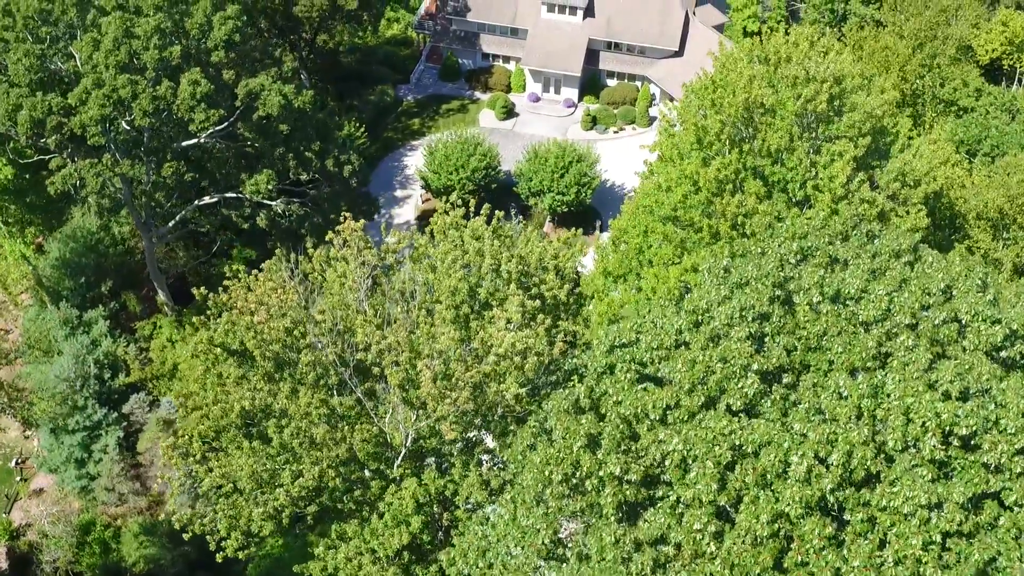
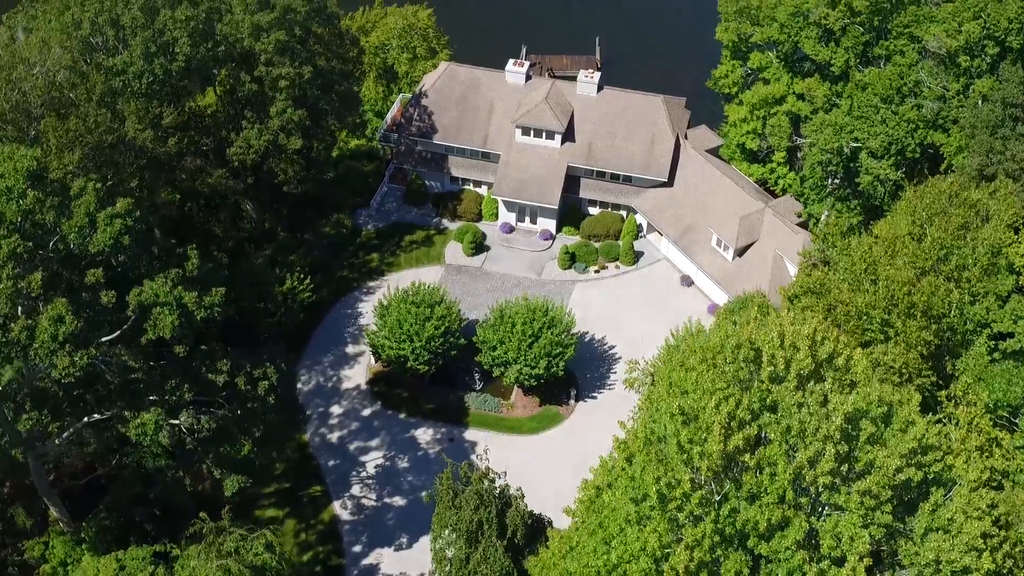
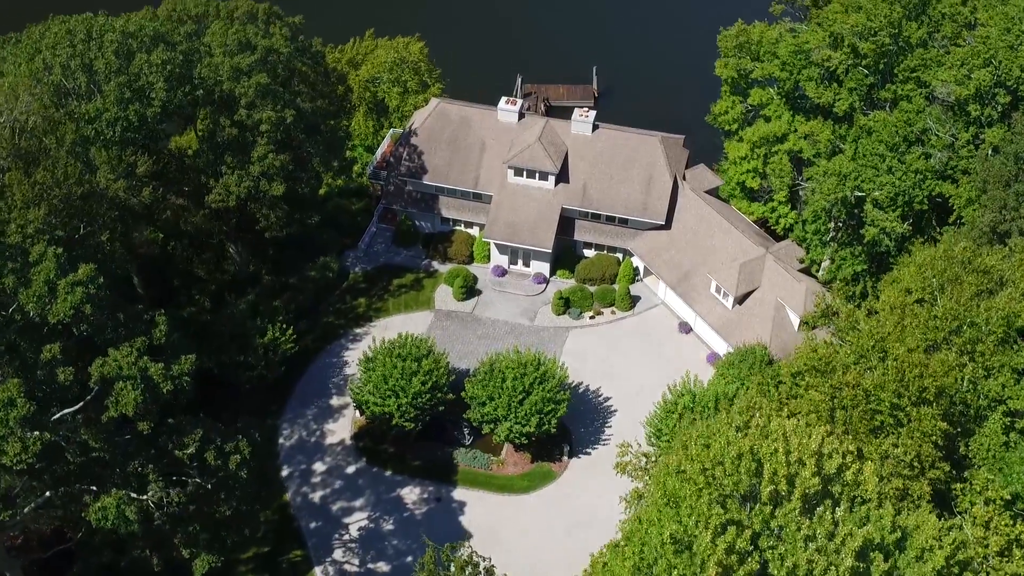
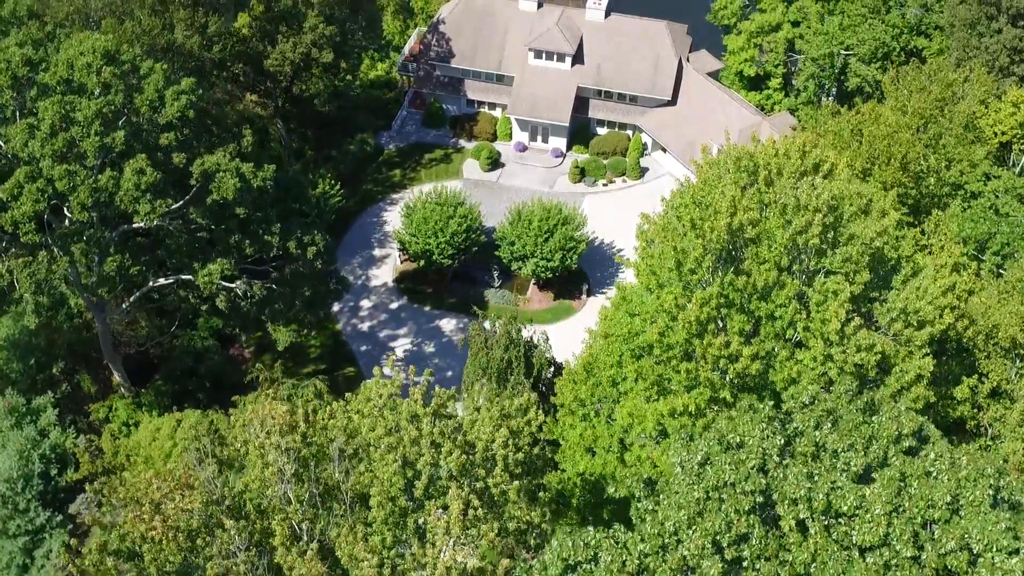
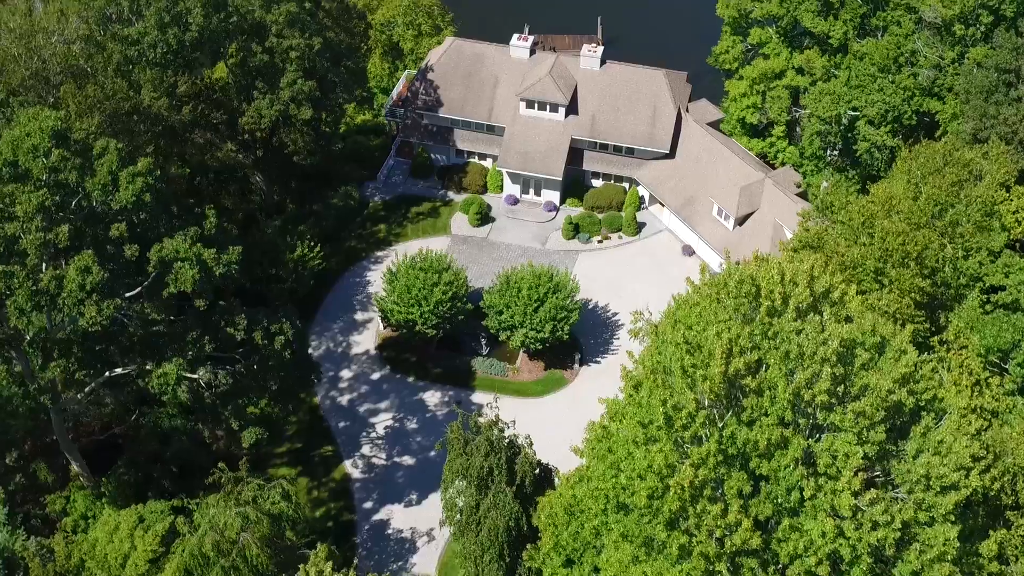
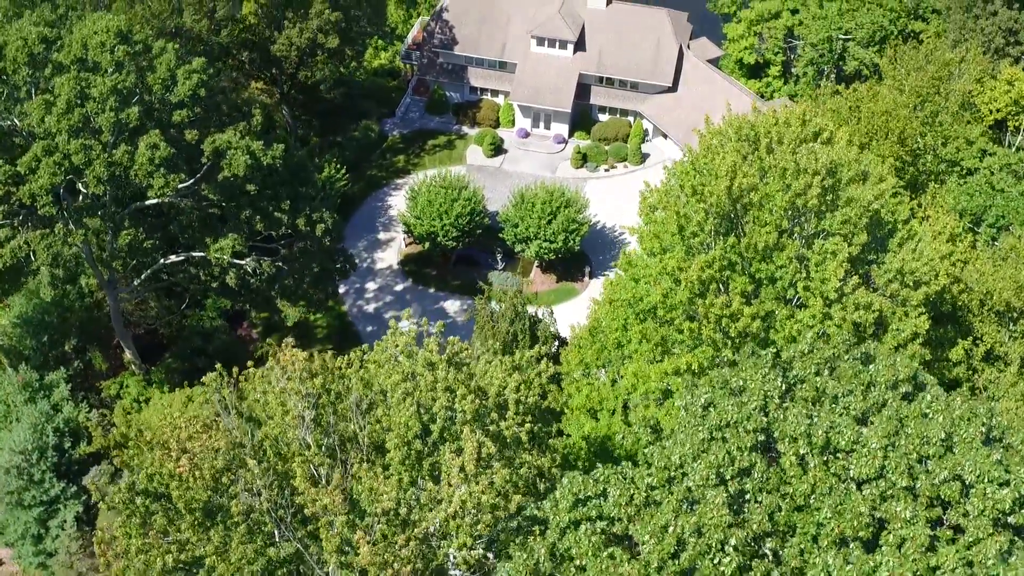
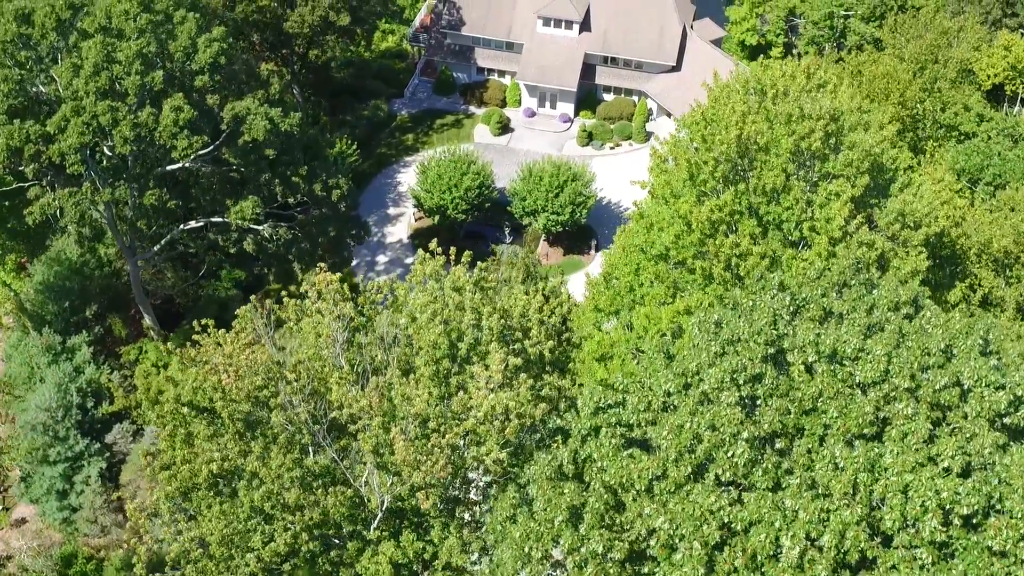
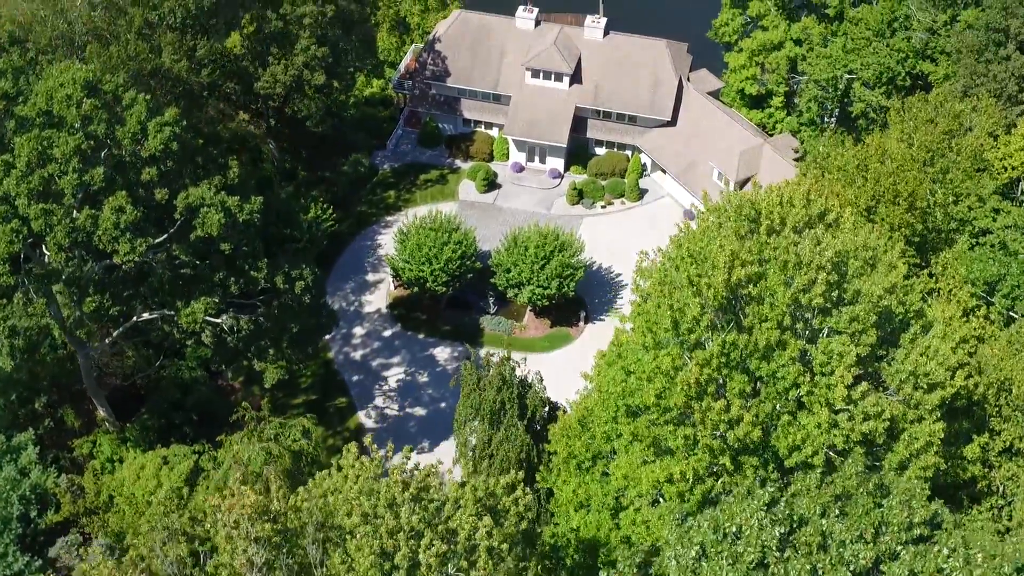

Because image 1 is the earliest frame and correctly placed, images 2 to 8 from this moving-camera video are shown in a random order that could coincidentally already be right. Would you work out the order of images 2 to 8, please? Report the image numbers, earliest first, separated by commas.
7, 6, 4, 8, 5, 2, 3
